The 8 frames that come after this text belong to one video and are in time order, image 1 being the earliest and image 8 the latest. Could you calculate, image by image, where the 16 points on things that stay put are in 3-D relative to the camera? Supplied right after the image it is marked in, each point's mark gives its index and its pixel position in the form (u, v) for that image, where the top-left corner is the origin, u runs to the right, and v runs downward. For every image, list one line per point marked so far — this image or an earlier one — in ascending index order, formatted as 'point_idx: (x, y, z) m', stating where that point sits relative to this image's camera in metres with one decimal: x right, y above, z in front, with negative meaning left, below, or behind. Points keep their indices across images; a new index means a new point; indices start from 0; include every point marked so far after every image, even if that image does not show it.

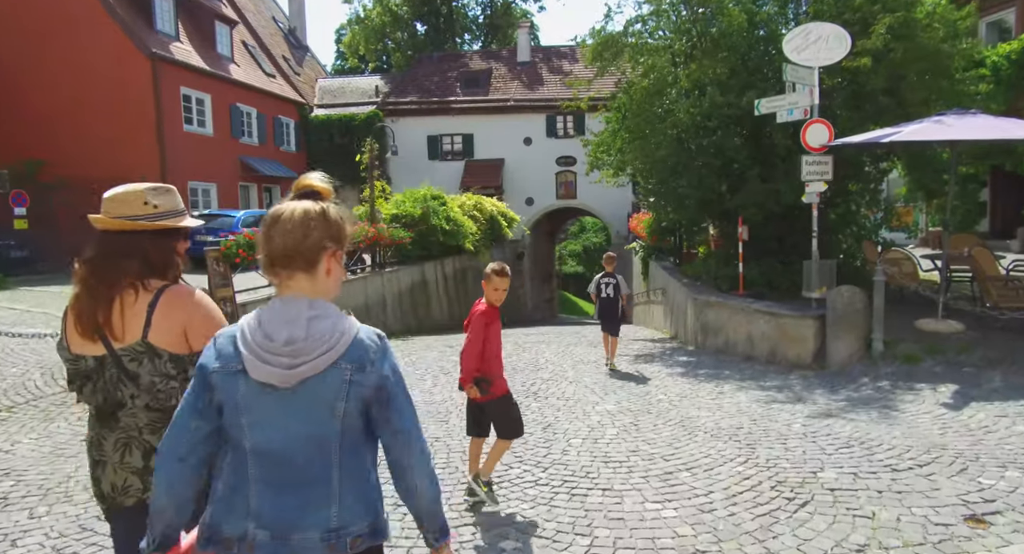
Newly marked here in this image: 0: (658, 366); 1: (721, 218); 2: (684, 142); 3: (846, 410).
0: (+1.8, -1.1, +8.9) m
1: (+3.4, +1.0, +11.6) m
2: (+2.6, +2.0, +10.6) m
3: (+2.8, -1.1, +6.0) m
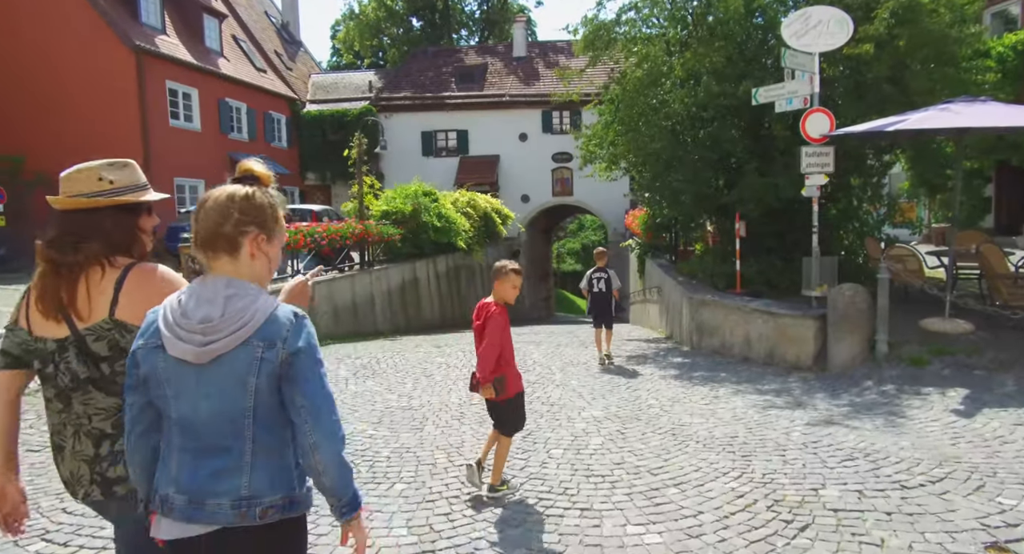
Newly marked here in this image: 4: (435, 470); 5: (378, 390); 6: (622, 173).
0: (+1.6, -1.1, +8.5) m
1: (+3.2, +1.0, +11.2) m
2: (+2.4, +2.0, +10.2) m
3: (+2.6, -1.1, +5.6) m
4: (-0.5, -1.2, +4.6) m
5: (-1.4, -1.2, +7.3) m
6: (+1.8, +1.8, +12.1) m
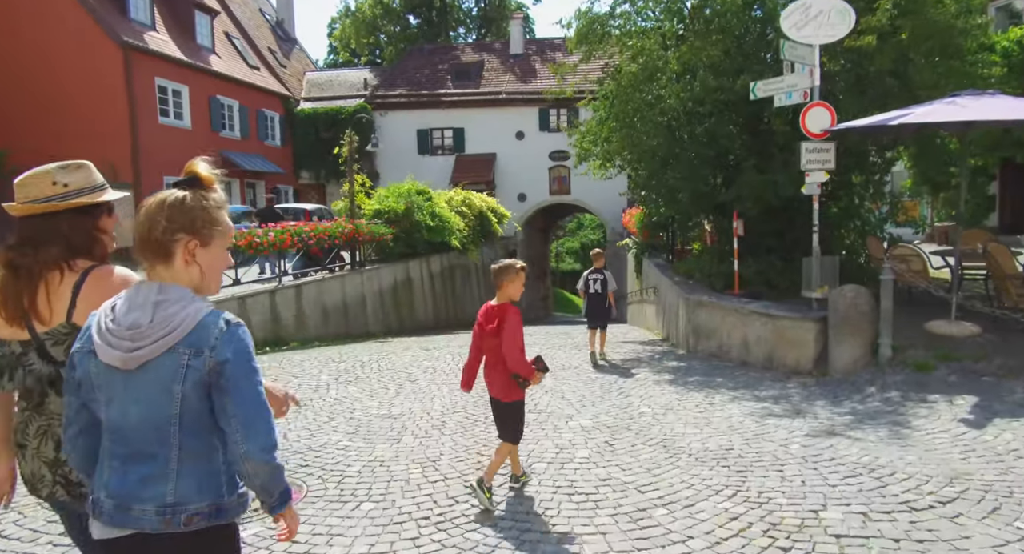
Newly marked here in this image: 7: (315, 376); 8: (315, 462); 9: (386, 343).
0: (+1.5, -1.1, +8.2) m
1: (+3.1, +1.0, +10.8) m
2: (+2.3, +2.0, +9.9) m
3: (+2.5, -1.1, +5.3) m
4: (-0.6, -1.2, +4.3) m
5: (-1.5, -1.2, +7.0) m
6: (+1.7, +1.8, +11.8) m
7: (-2.2, -1.1, +8.1) m
8: (-1.3, -1.3, +4.9) m
9: (-2.0, -1.1, +11.6) m
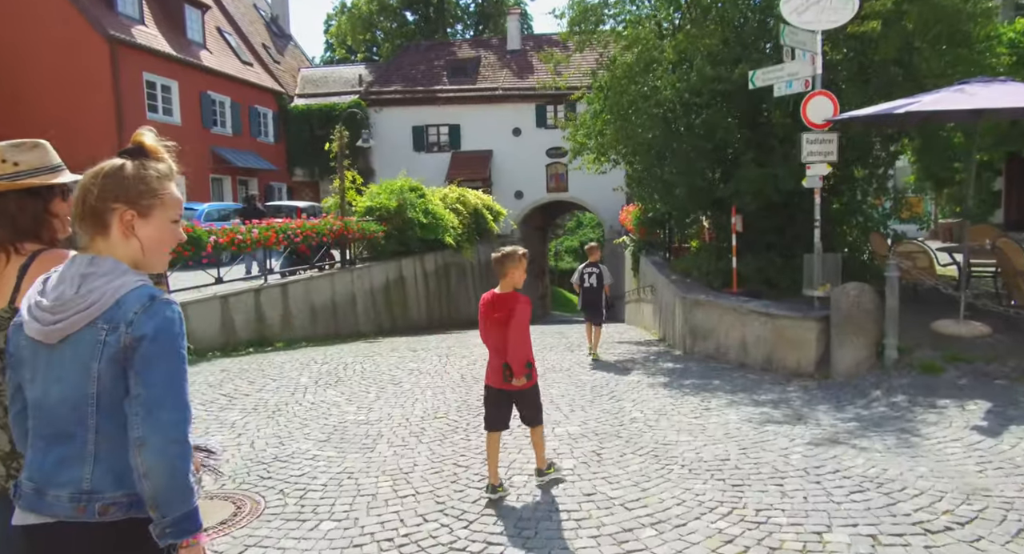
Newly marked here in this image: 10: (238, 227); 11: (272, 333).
0: (+1.4, -1.0, +7.9) m
1: (+2.9, +1.0, +10.5) m
2: (+2.1, +2.1, +9.5) m
3: (+2.4, -1.1, +4.9) m
4: (-0.8, -1.2, +3.9) m
5: (-1.6, -1.1, +6.7) m
6: (+1.6, +1.8, +11.4) m
7: (-2.4, -1.1, +7.8) m
8: (-1.5, -1.2, +4.5) m
9: (-2.1, -1.1, +11.2) m
10: (-4.2, +0.8, +10.8) m
11: (-3.9, -0.9, +11.7) m
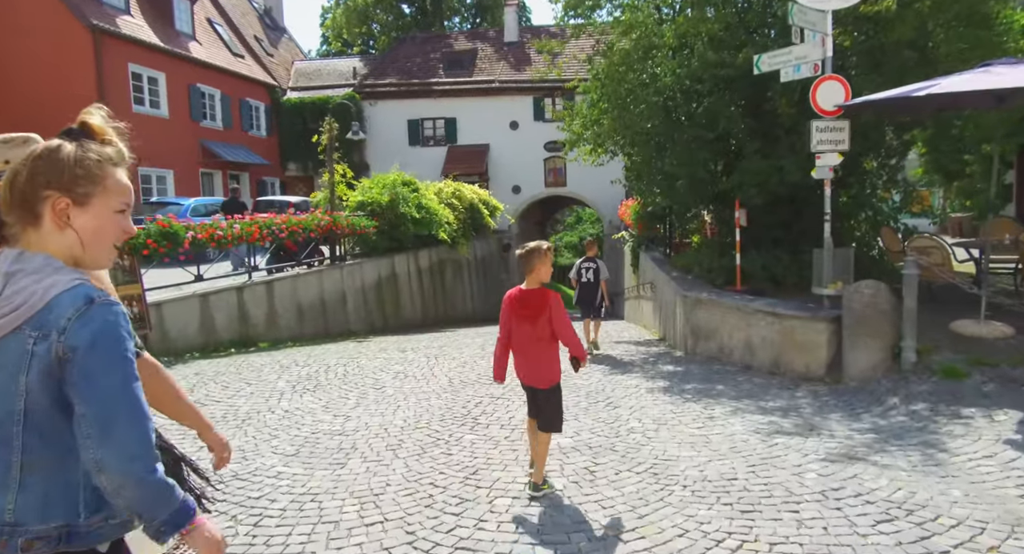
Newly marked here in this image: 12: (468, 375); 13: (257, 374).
0: (+1.3, -1.0, +7.4) m
1: (+2.8, +1.1, +10.0) m
2: (+2.0, +2.1, +9.1) m
3: (+2.3, -1.1, +4.5) m
4: (-0.9, -1.2, +3.5) m
5: (-1.7, -1.1, +6.2) m
6: (+1.5, +1.8, +10.9) m
7: (-2.5, -1.1, +7.3) m
8: (-1.6, -1.2, +4.1) m
9: (-2.2, -1.0, +10.8) m
10: (-4.3, +0.8, +10.4) m
11: (-4.0, -0.9, +11.3) m
12: (-0.5, -1.0, +7.5) m
13: (-2.8, -1.1, +7.8) m
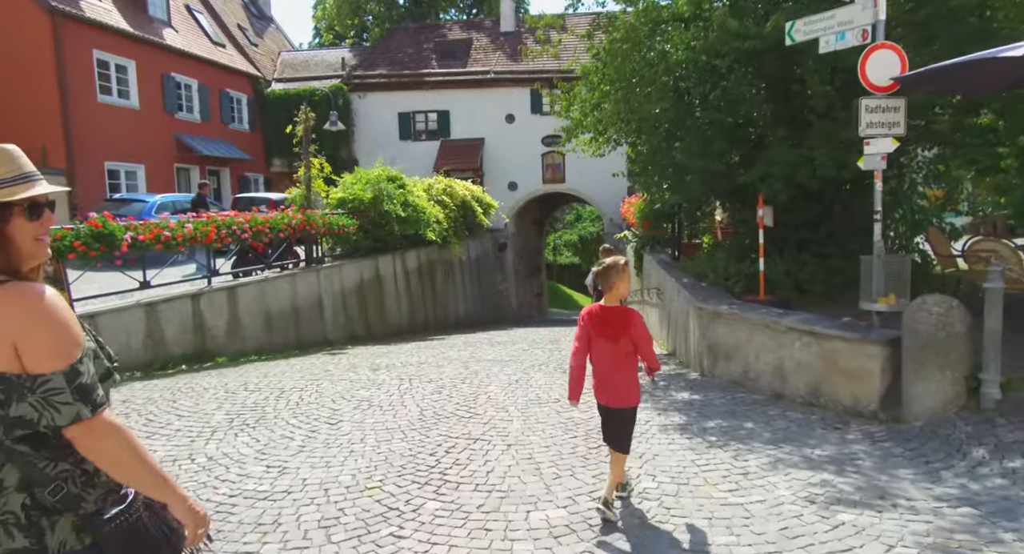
0: (+1.2, -1.1, +6.2) m
1: (+2.7, +1.0, +8.8) m
2: (+1.9, +2.0, +7.8) m
3: (+2.1, -1.2, +3.2) m
4: (-1.0, -1.3, +2.3) m
5: (-1.9, -1.2, +5.0) m
6: (+1.3, +1.7, +9.7) m
7: (-2.6, -1.2, +6.1) m
8: (-1.7, -1.3, +2.9) m
9: (-2.4, -1.1, +9.5) m
10: (-4.4, +0.7, +9.1) m
11: (-4.1, -1.0, +10.0) m
12: (-0.6, -1.1, +6.3) m
13: (-2.9, -1.1, +6.6) m
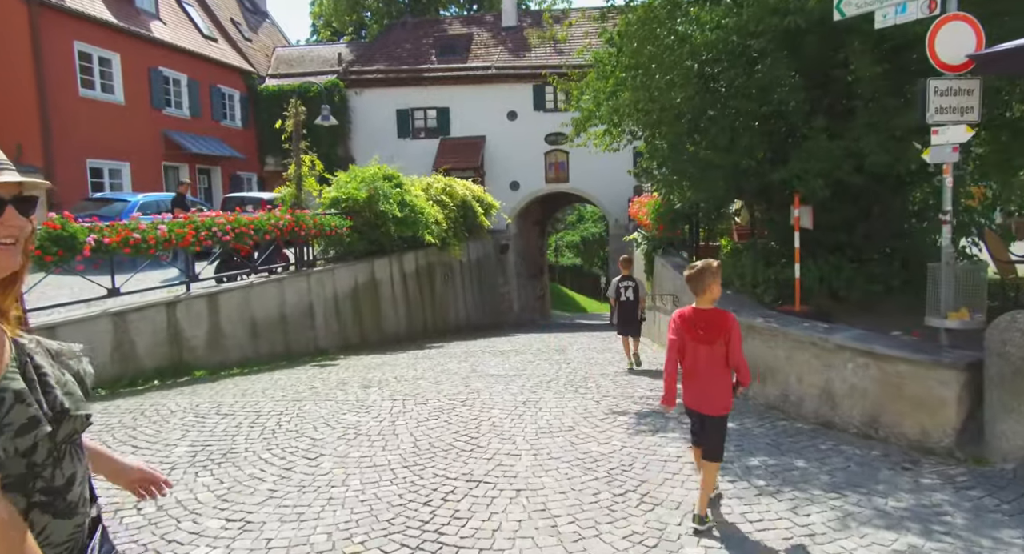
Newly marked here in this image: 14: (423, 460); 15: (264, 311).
0: (+1.2, -1.2, +5.4) m
1: (+2.8, +0.9, +8.0) m
2: (+1.9, +1.9, +7.0) m
3: (+2.2, -1.2, +2.4) m
4: (-0.9, -1.4, +1.4) m
5: (-1.8, -1.3, +4.2) m
6: (+1.4, +1.7, +8.9) m
7: (-2.5, -1.2, +5.3) m
8: (-1.7, -1.4, +2.0) m
9: (-2.3, -1.2, +8.7) m
10: (-4.4, +0.6, +8.3) m
11: (-4.1, -1.0, +9.2) m
12: (-0.5, -1.2, +5.5) m
13: (-2.9, -1.2, +5.8) m
14: (-0.6, -1.2, +4.9) m
15: (-3.7, -0.5, +10.7) m
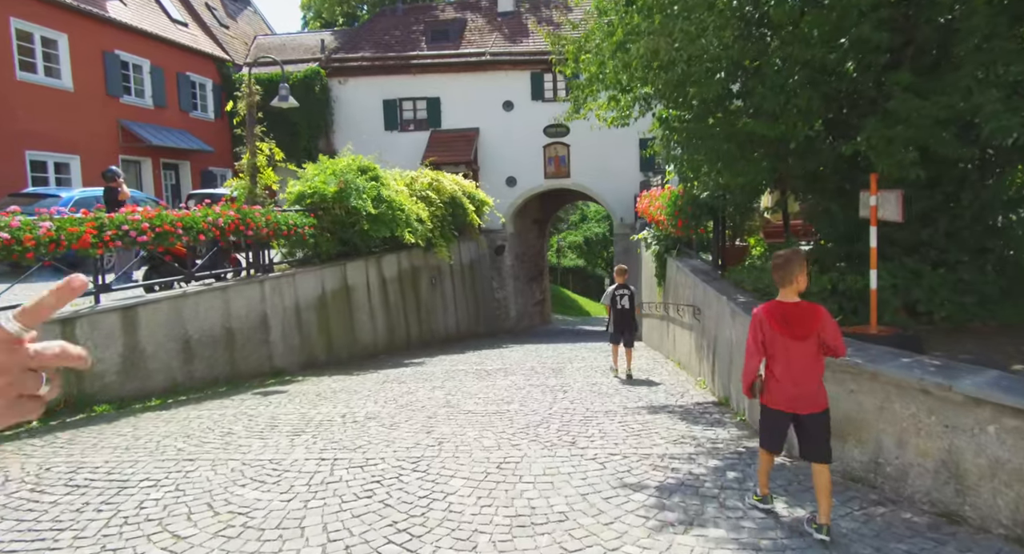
0: (+1.0, -1.3, +3.6) m
1: (+2.6, +0.8, +6.2) m
2: (+1.8, +1.9, +5.2) m
3: (+2.0, -1.3, +0.6) m
4: (-1.1, -1.5, -0.4) m
5: (-2.0, -1.4, +2.4) m
6: (+1.2, +1.6, +7.1) m
7: (-2.7, -1.3, +3.5) m
8: (-1.9, -1.5, +0.2) m
9: (-2.5, -1.3, +6.9) m
10: (-4.5, +0.5, +6.5) m
11: (-4.2, -1.1, +7.4) m
12: (-0.7, -1.3, +3.7) m
13: (-3.0, -1.3, +4.0) m
14: (-0.8, -1.3, +3.1) m
15: (-3.9, -0.6, +8.9) m
